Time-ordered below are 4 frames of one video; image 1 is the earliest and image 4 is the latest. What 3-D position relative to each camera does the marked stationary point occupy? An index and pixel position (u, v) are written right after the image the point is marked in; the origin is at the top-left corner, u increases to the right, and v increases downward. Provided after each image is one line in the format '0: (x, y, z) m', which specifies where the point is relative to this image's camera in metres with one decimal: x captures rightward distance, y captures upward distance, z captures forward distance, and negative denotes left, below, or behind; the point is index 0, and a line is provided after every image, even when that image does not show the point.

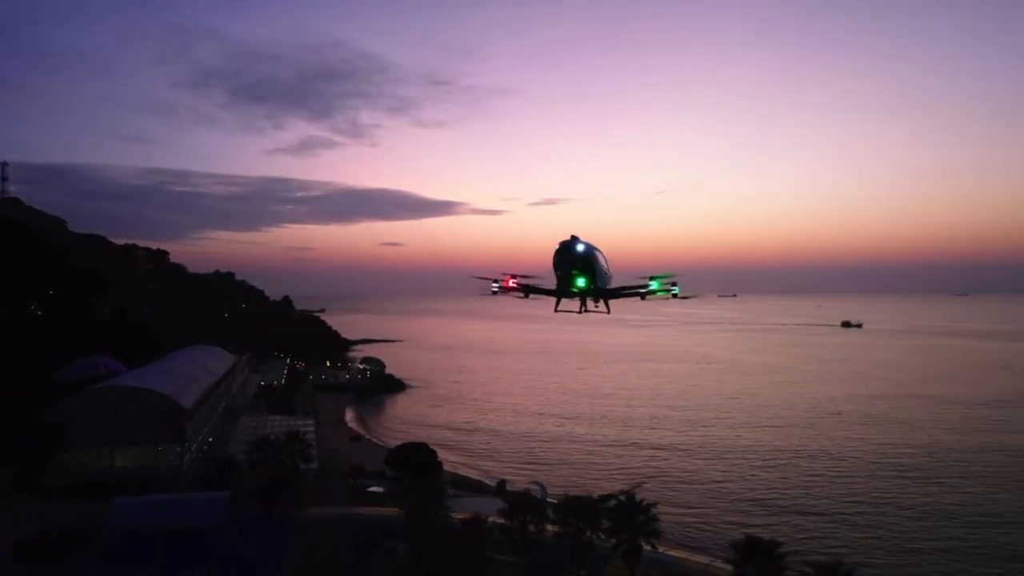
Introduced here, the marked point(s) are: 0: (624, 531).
0: (+2.8, -6.2, +17.9) m
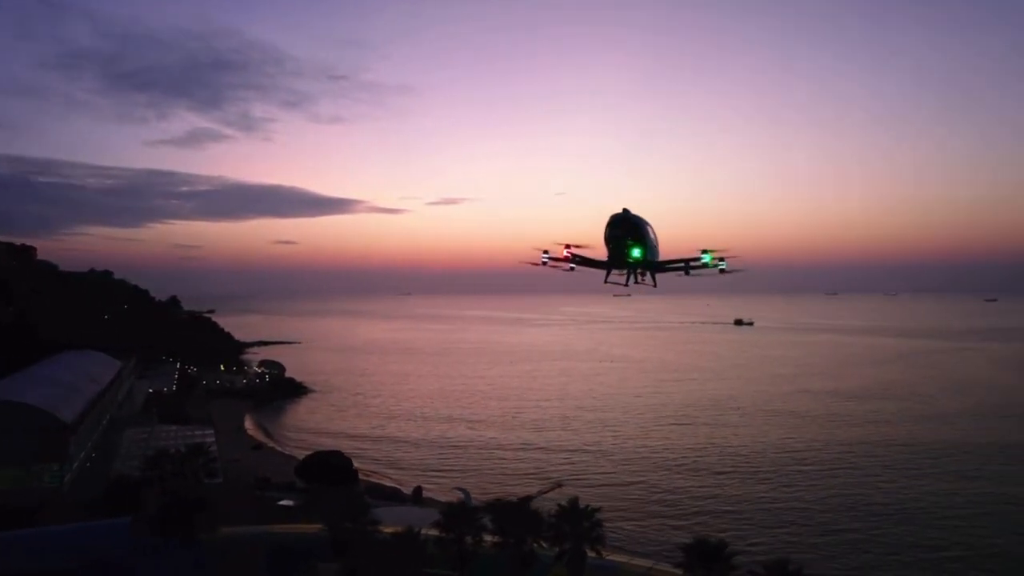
0: (+1.3, -6.2, +17.2) m
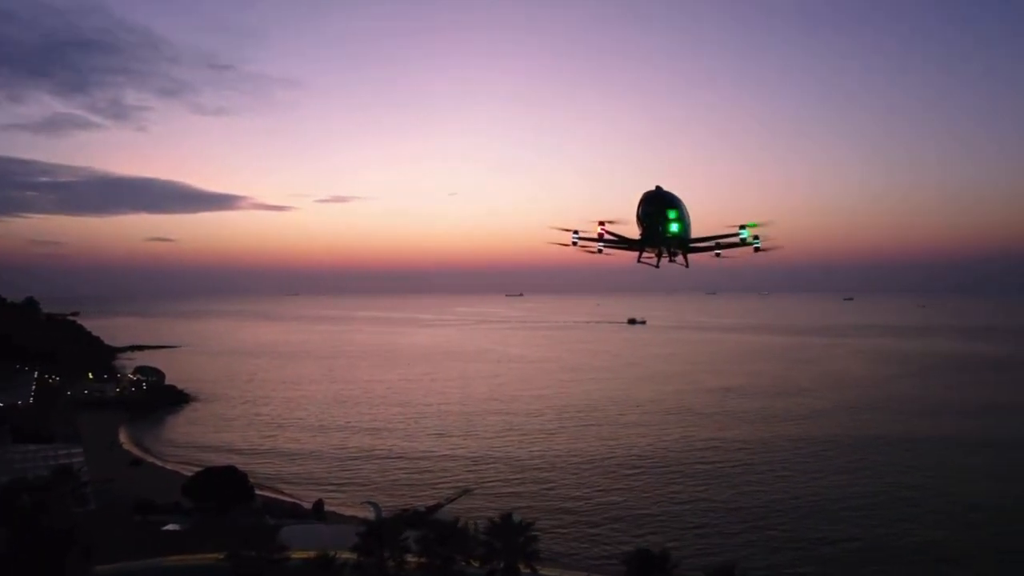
0: (-0.3, -6.2, +16.0) m
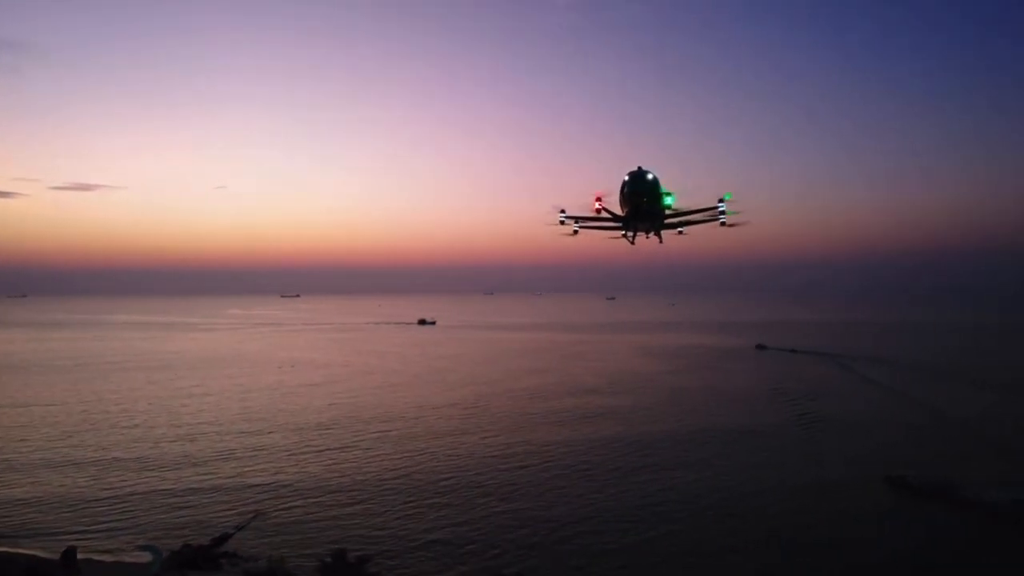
0: (+6.7, -5.4, +17.5) m
